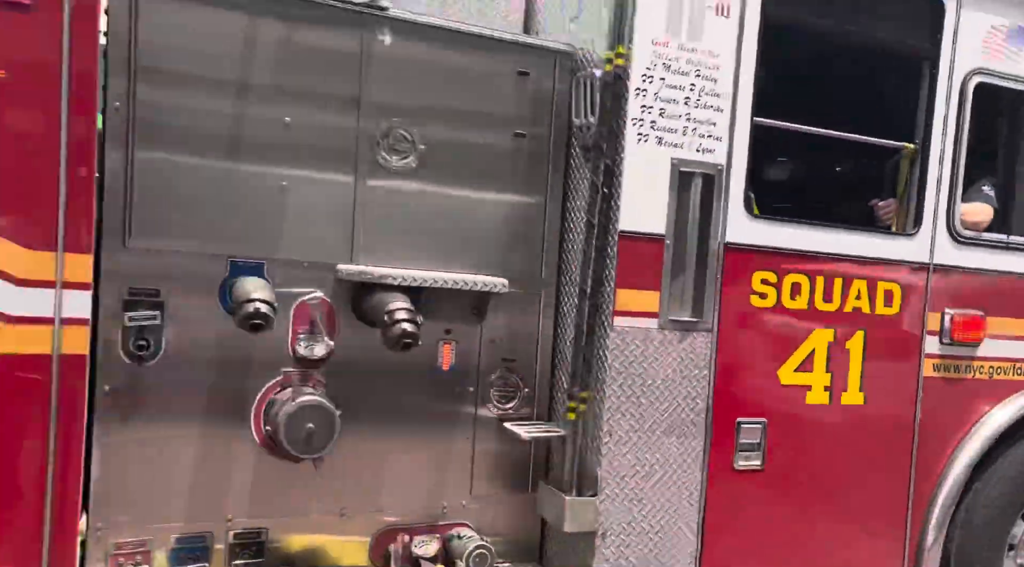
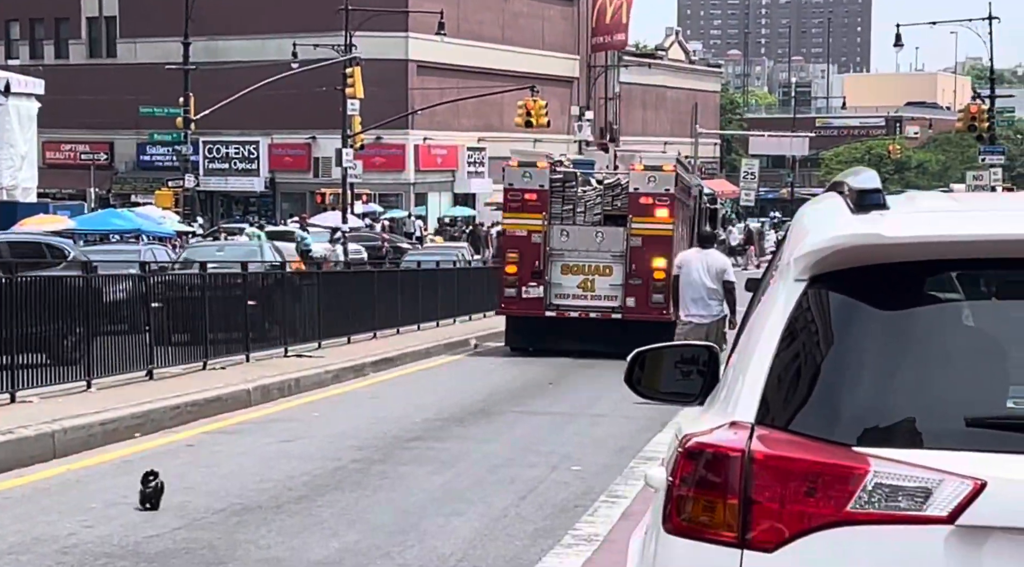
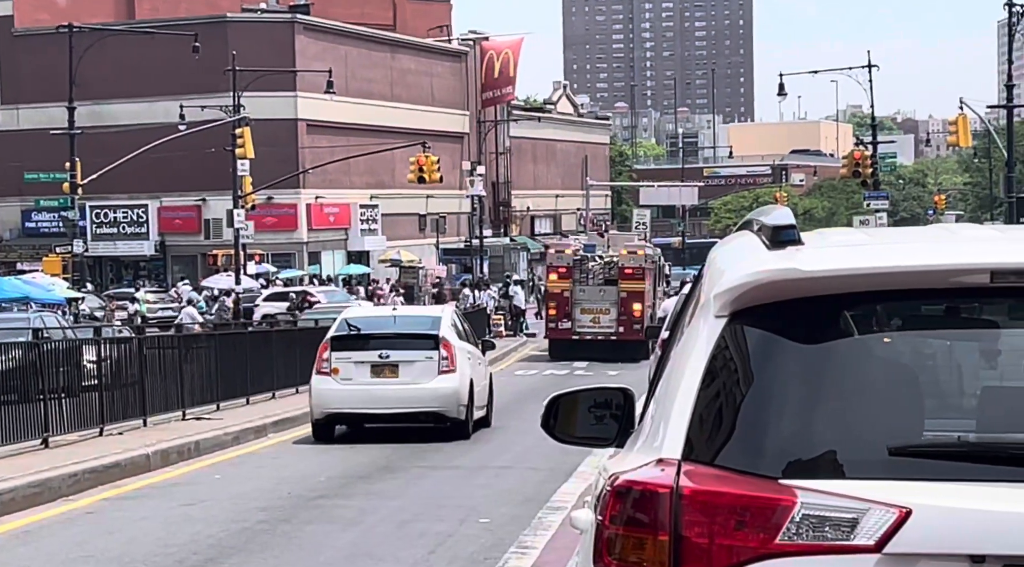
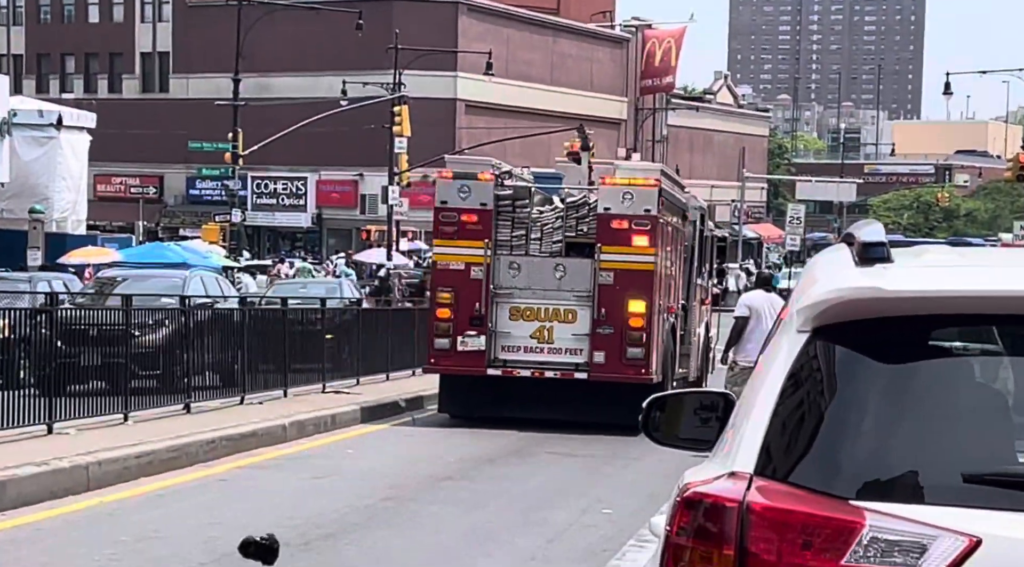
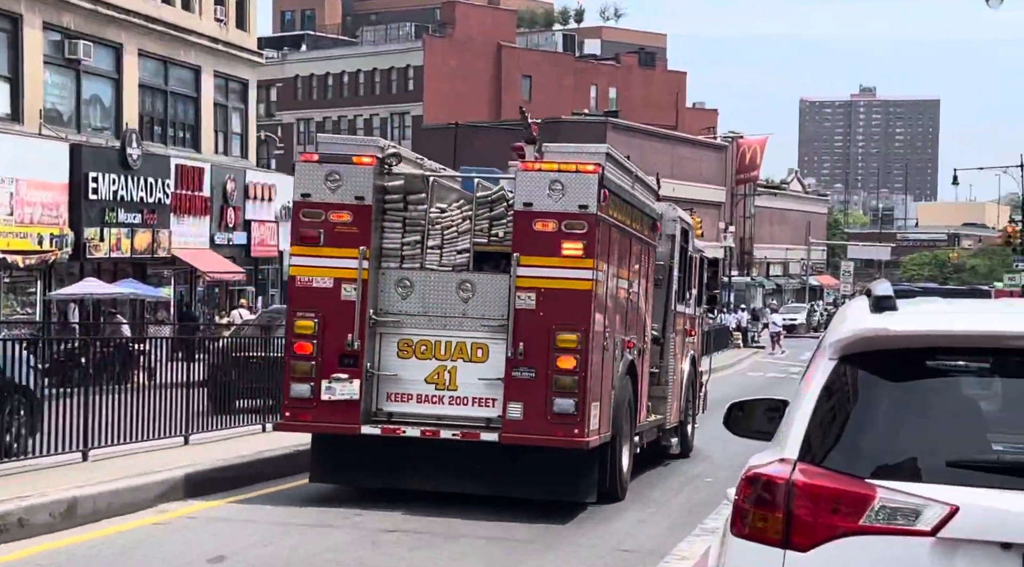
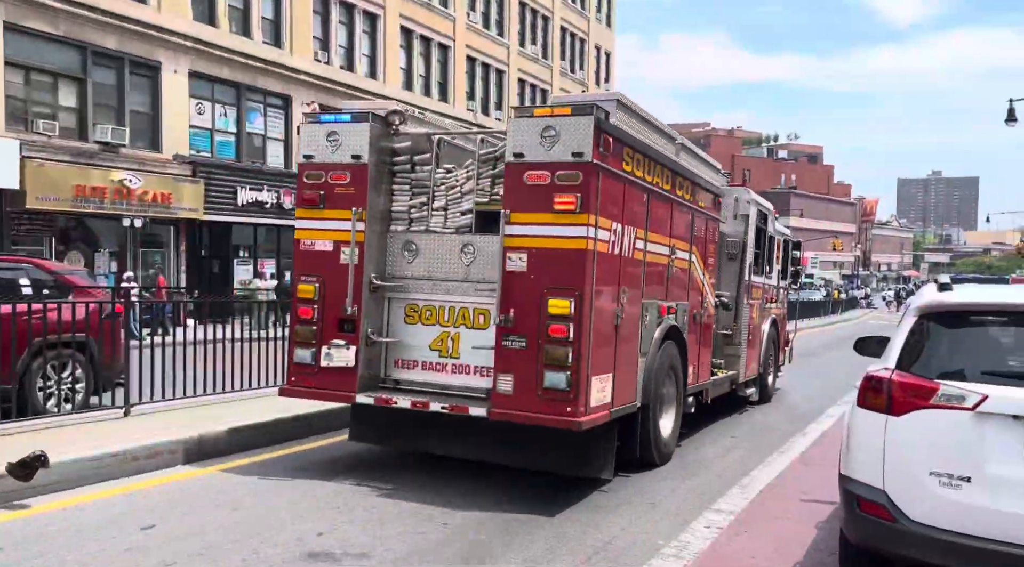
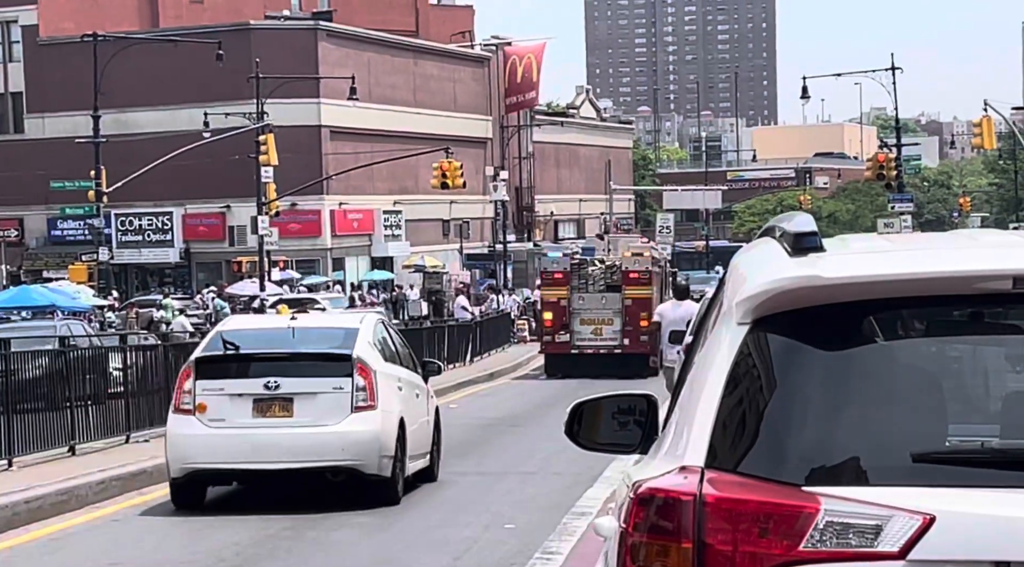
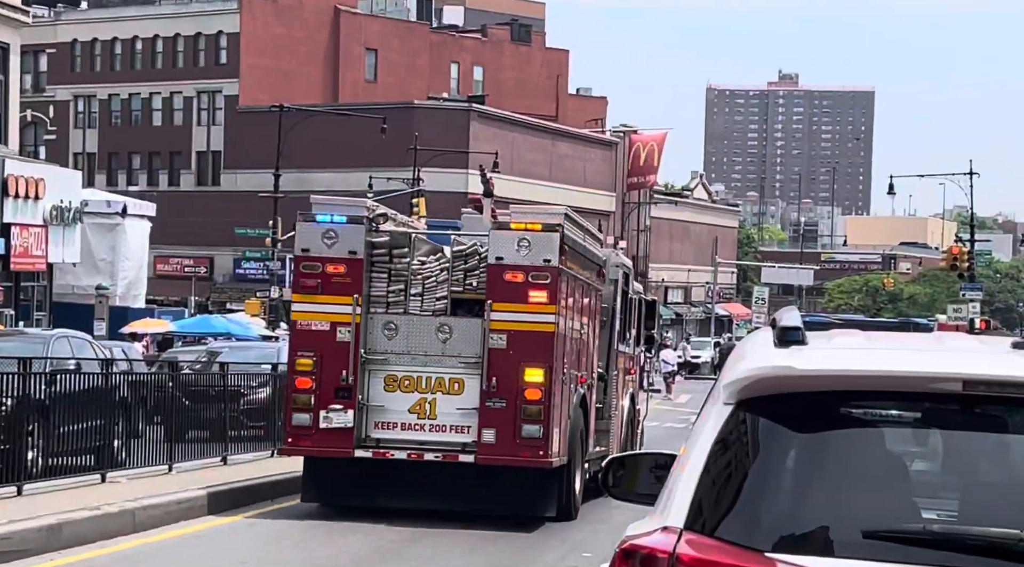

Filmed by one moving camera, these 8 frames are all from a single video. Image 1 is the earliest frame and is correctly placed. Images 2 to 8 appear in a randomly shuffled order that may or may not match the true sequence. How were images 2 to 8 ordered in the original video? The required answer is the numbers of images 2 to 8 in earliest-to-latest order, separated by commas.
6, 5, 8, 4, 2, 7, 3
